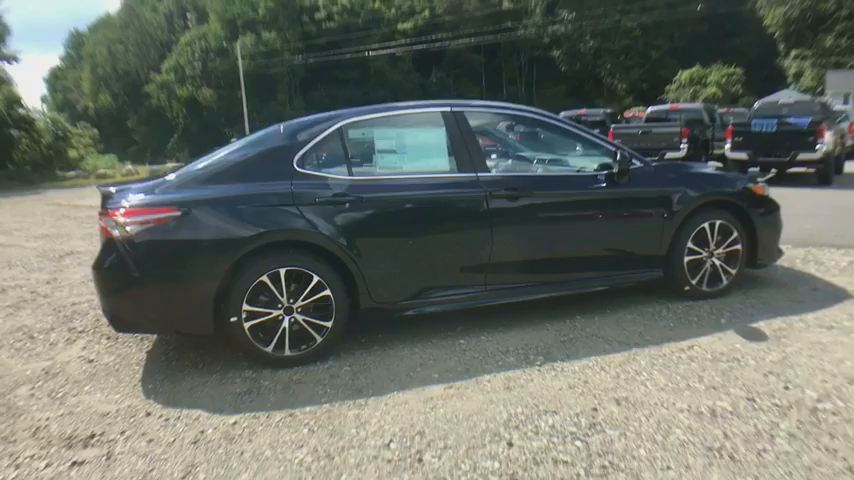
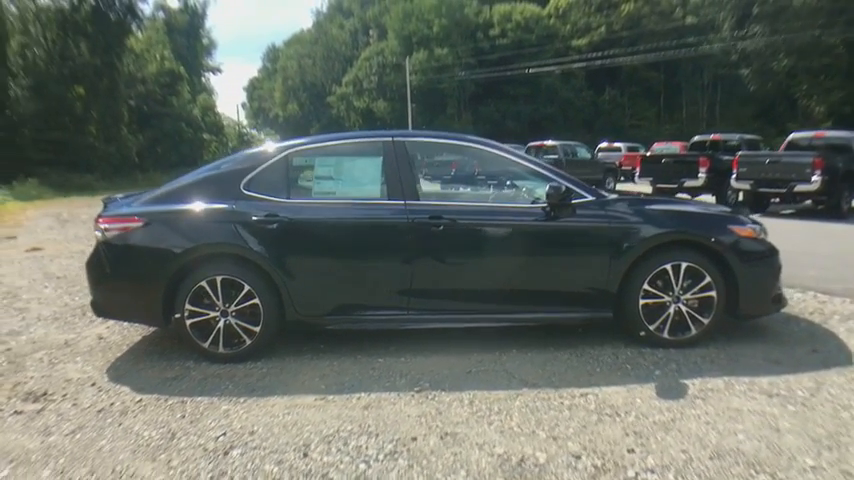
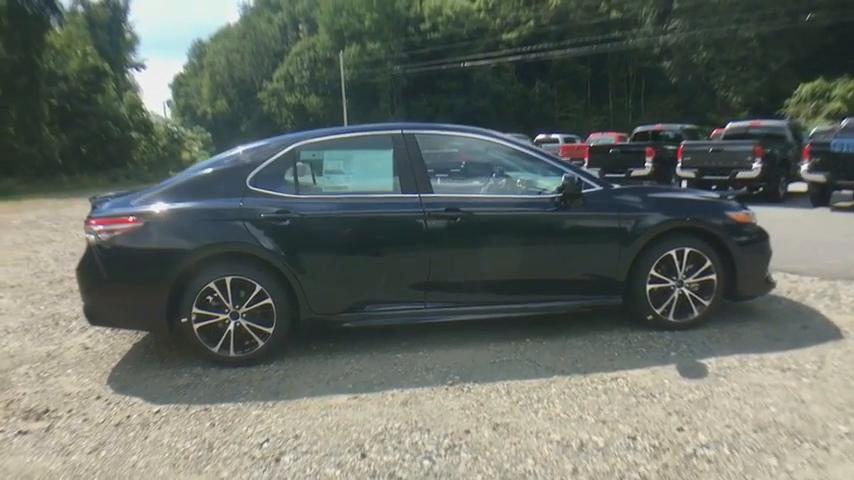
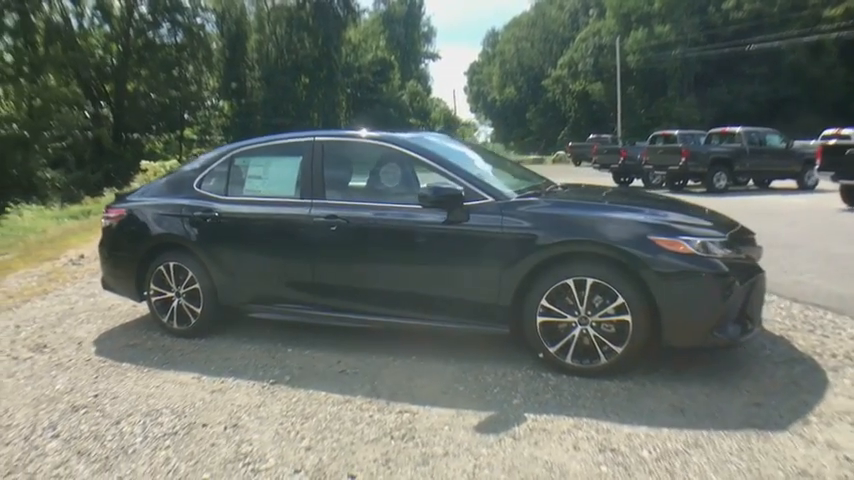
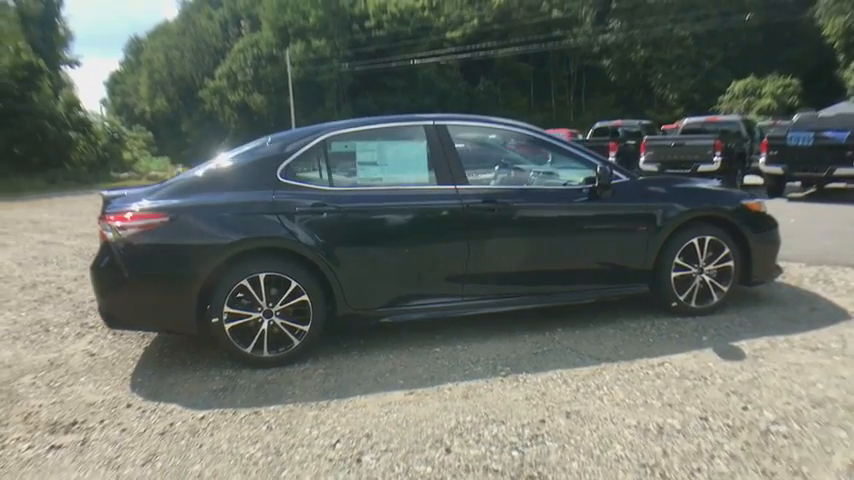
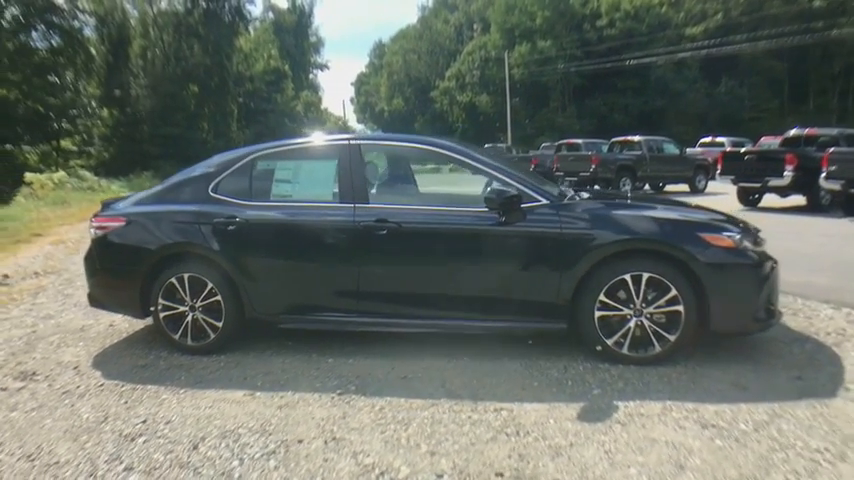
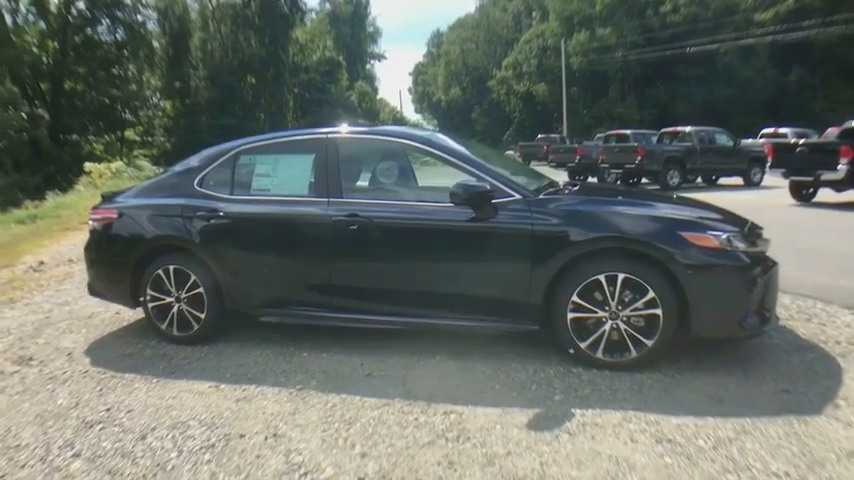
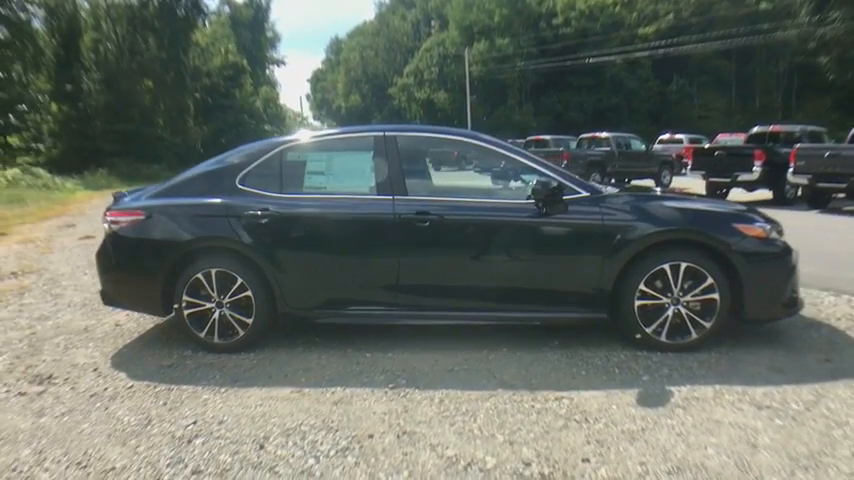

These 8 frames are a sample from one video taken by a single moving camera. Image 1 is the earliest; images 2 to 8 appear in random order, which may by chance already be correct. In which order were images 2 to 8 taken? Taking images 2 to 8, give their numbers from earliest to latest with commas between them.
5, 3, 2, 8, 6, 7, 4
